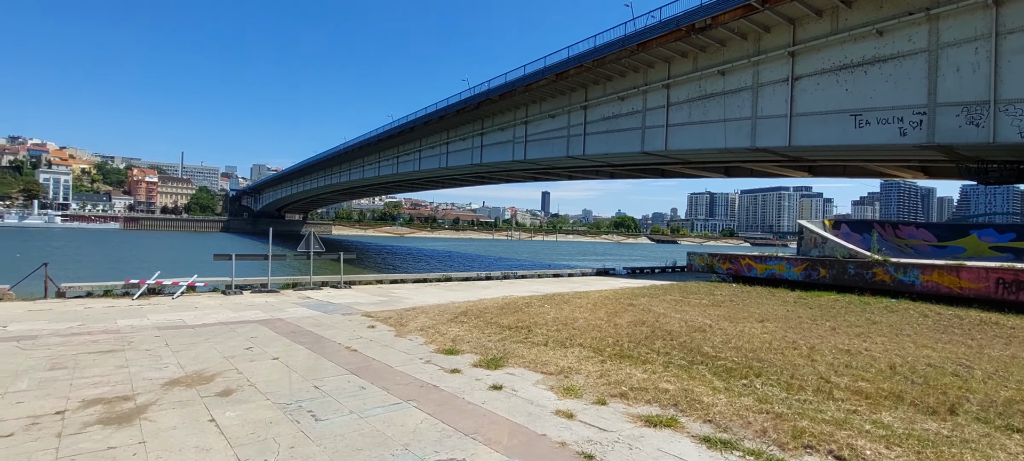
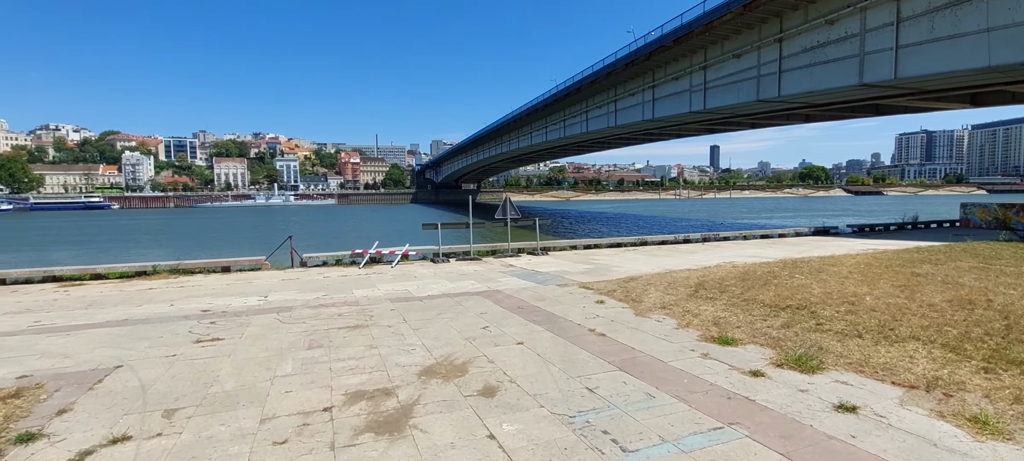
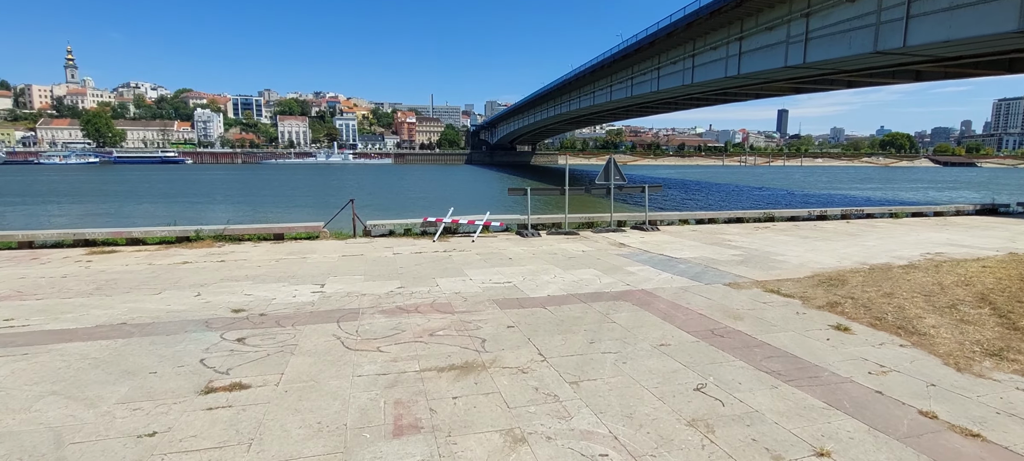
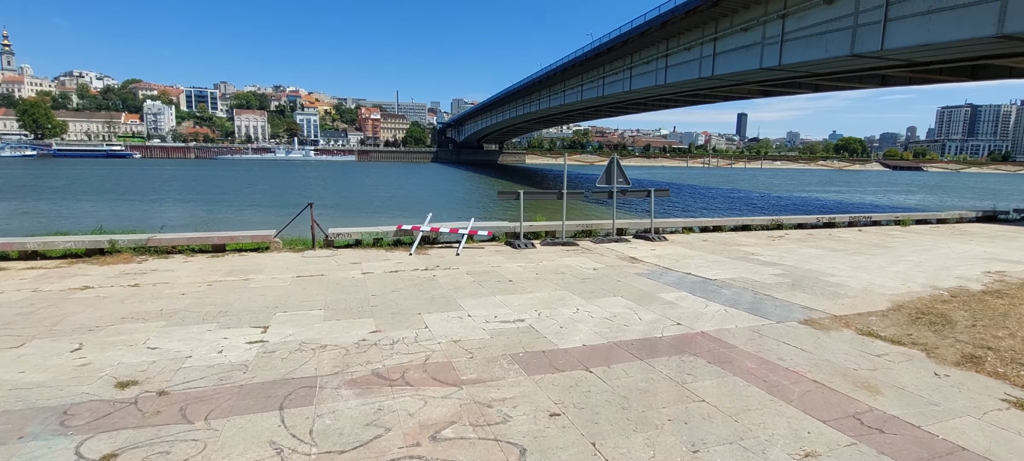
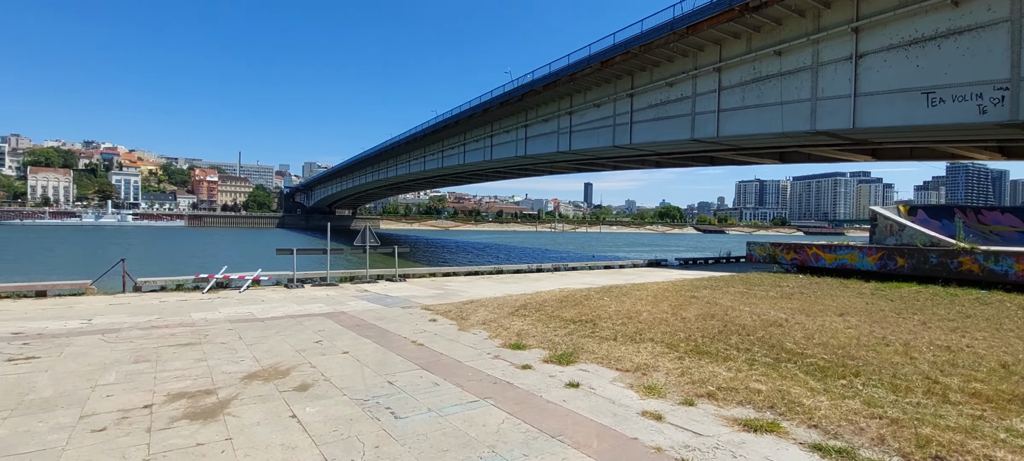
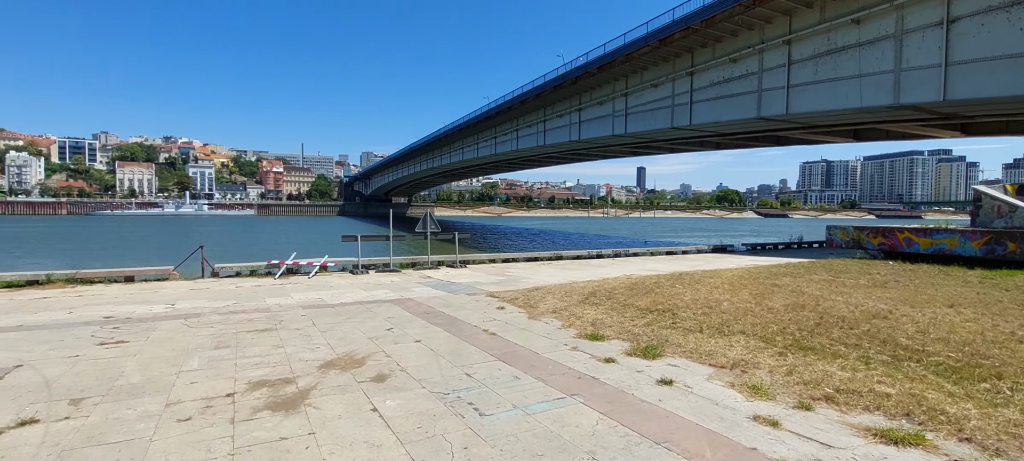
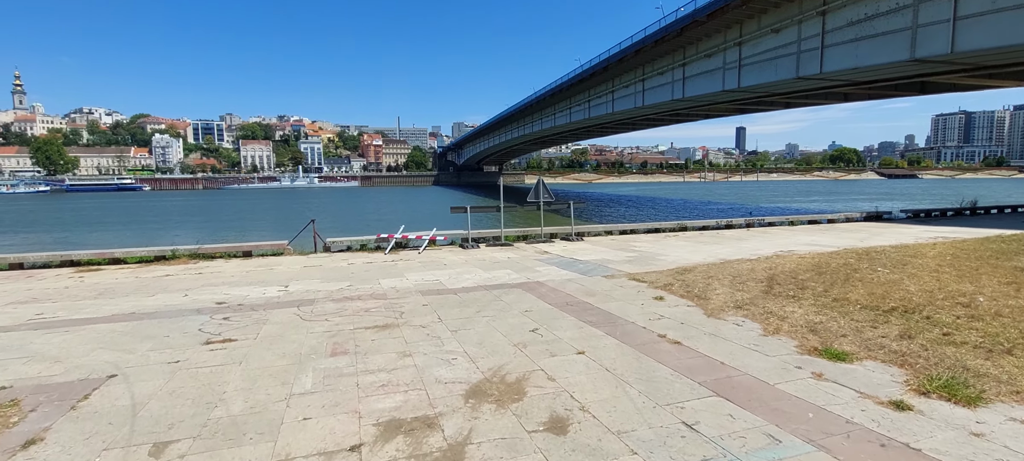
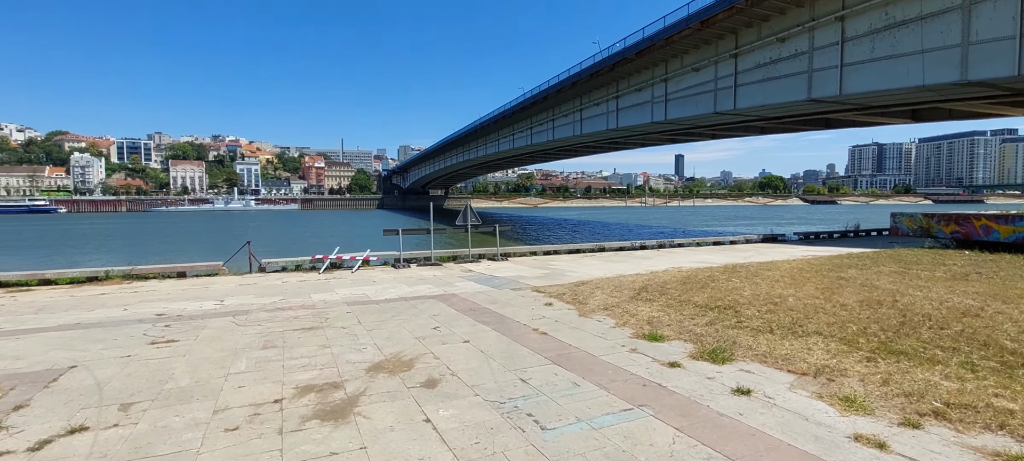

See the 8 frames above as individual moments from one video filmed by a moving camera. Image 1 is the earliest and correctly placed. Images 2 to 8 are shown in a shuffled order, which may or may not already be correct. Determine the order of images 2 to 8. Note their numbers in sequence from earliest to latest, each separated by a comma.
5, 6, 8, 2, 7, 3, 4
